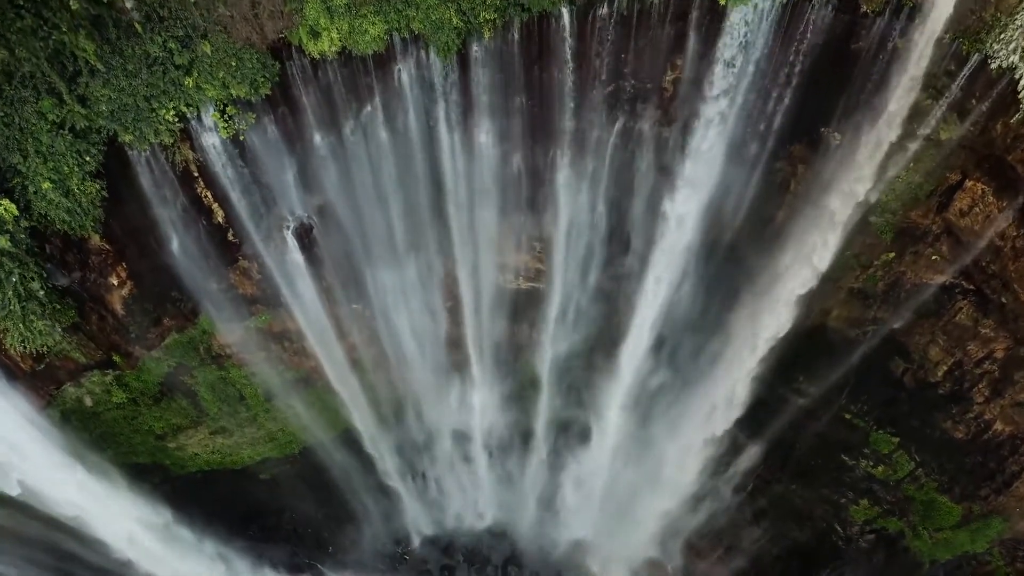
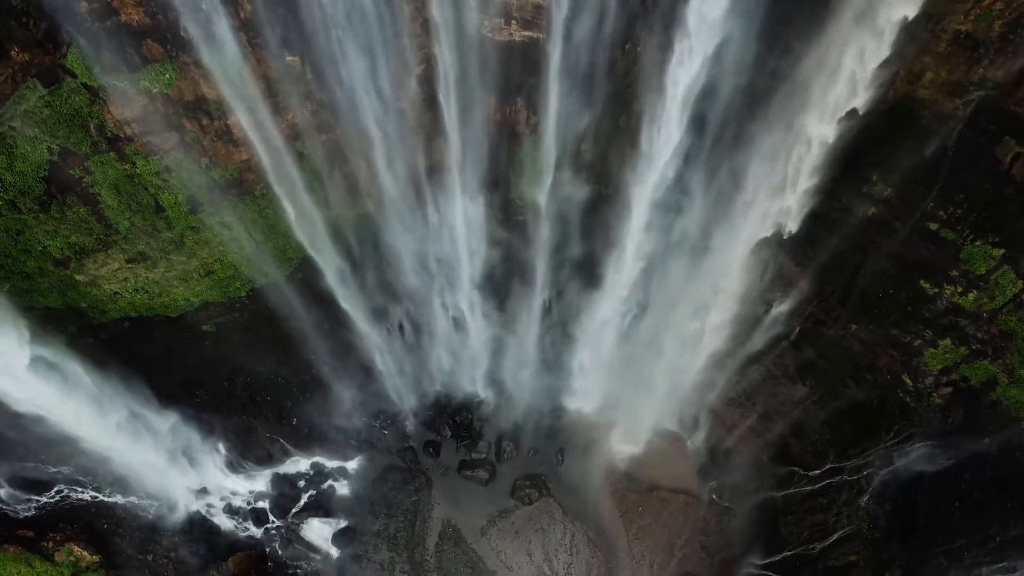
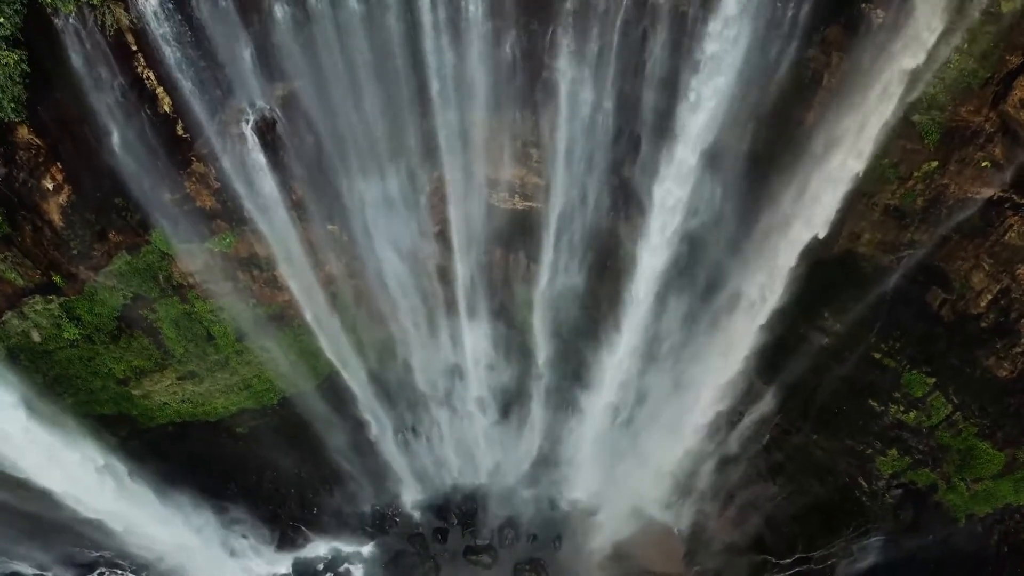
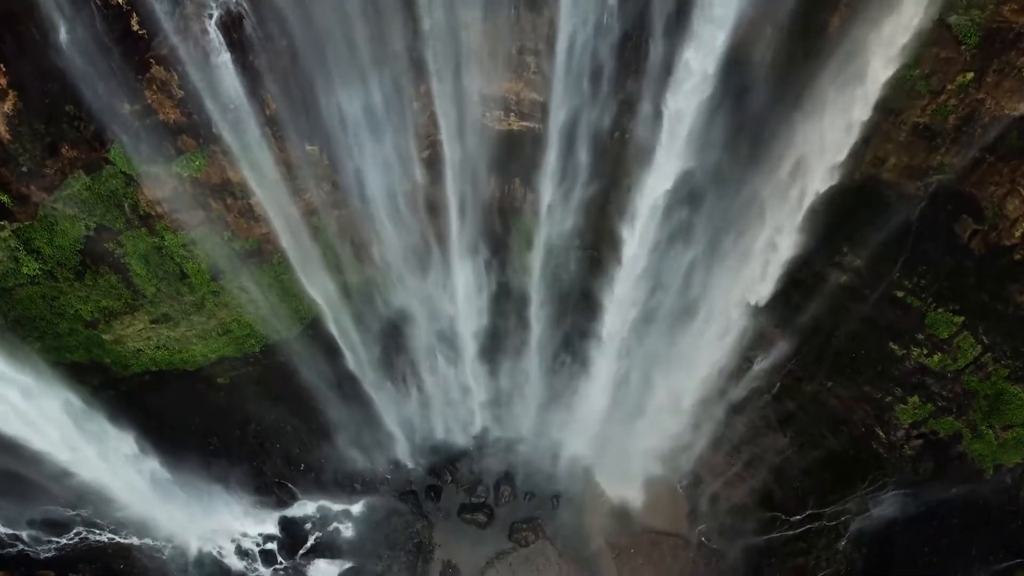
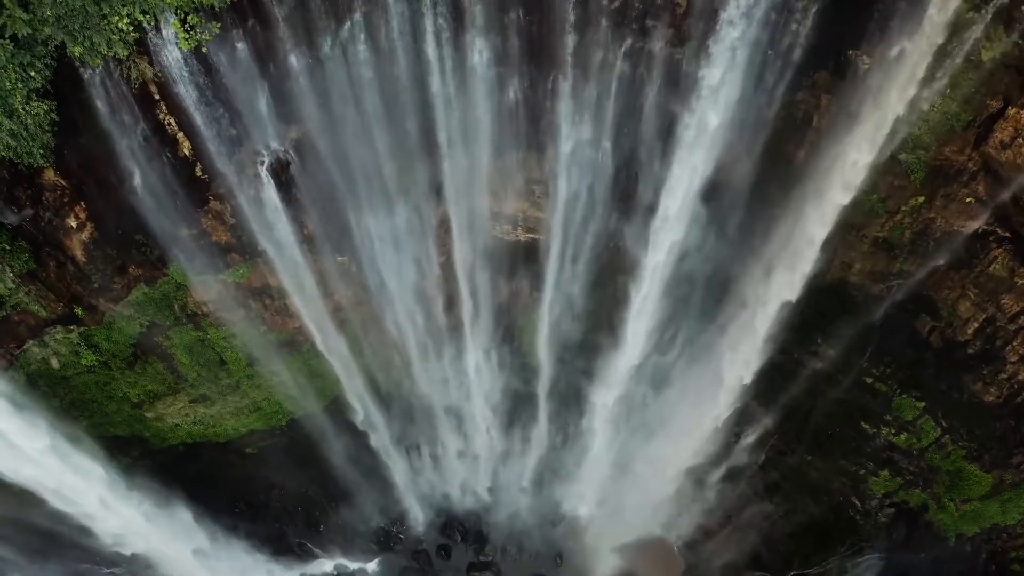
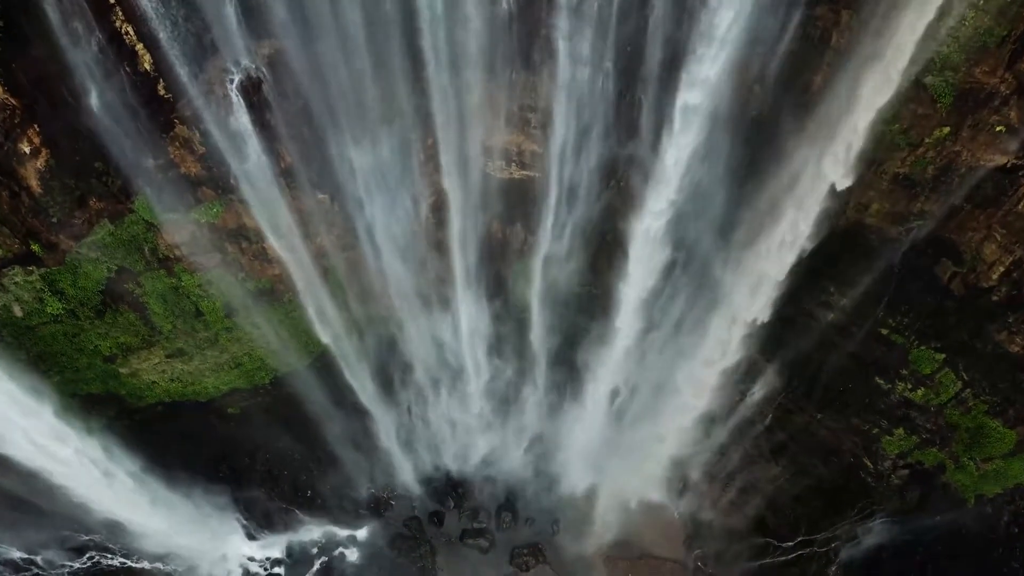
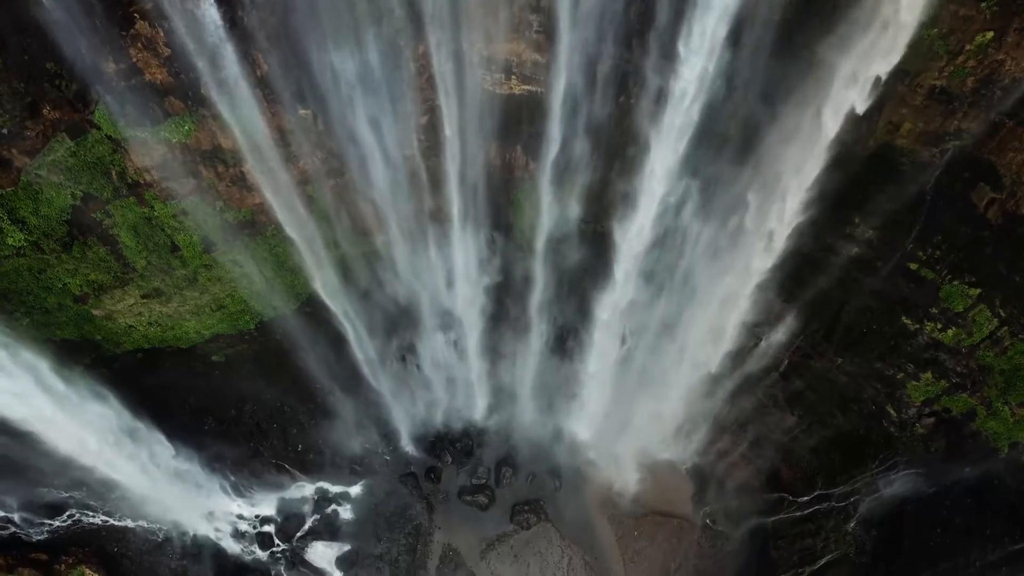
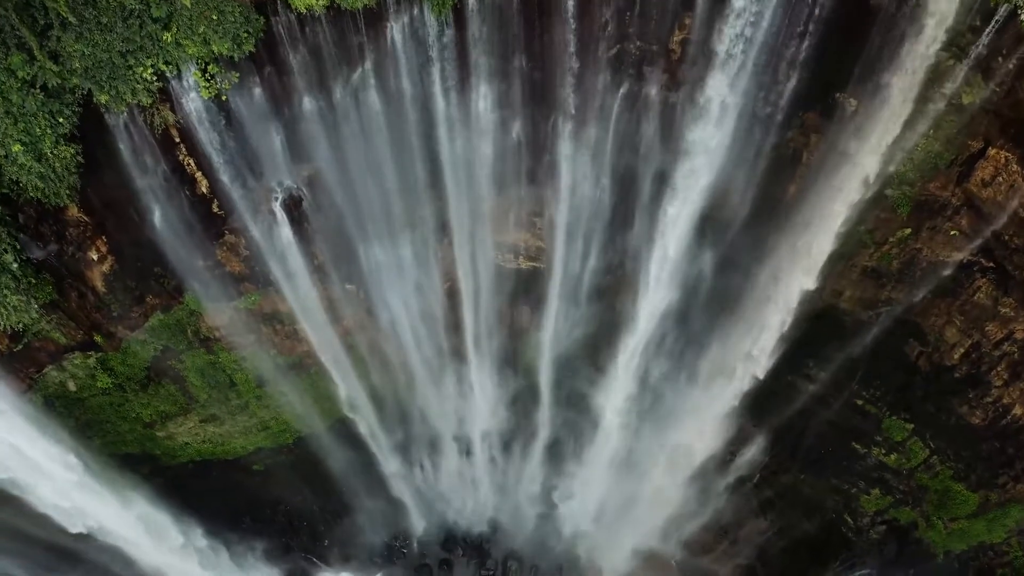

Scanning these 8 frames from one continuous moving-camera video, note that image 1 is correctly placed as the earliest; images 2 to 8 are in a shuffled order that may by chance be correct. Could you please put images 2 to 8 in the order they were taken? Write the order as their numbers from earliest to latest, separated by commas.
8, 5, 3, 6, 4, 7, 2
